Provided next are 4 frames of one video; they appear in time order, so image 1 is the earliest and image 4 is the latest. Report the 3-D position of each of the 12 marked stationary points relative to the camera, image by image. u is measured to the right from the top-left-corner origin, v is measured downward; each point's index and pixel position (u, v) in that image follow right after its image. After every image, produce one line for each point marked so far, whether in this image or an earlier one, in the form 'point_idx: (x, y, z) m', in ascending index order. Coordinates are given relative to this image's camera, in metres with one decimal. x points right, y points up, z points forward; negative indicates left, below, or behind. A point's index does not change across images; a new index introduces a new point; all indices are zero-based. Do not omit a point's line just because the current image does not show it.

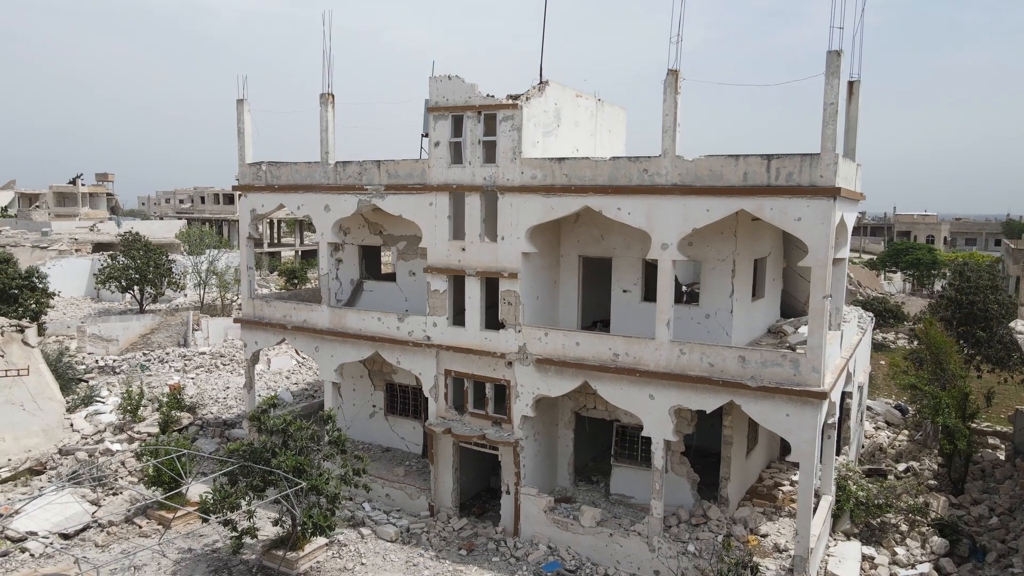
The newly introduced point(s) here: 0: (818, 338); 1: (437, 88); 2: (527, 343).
0: (+4.6, -0.8, +10.8) m
1: (-1.4, +3.8, +13.6) m
2: (+0.3, -1.0, +13.3) m
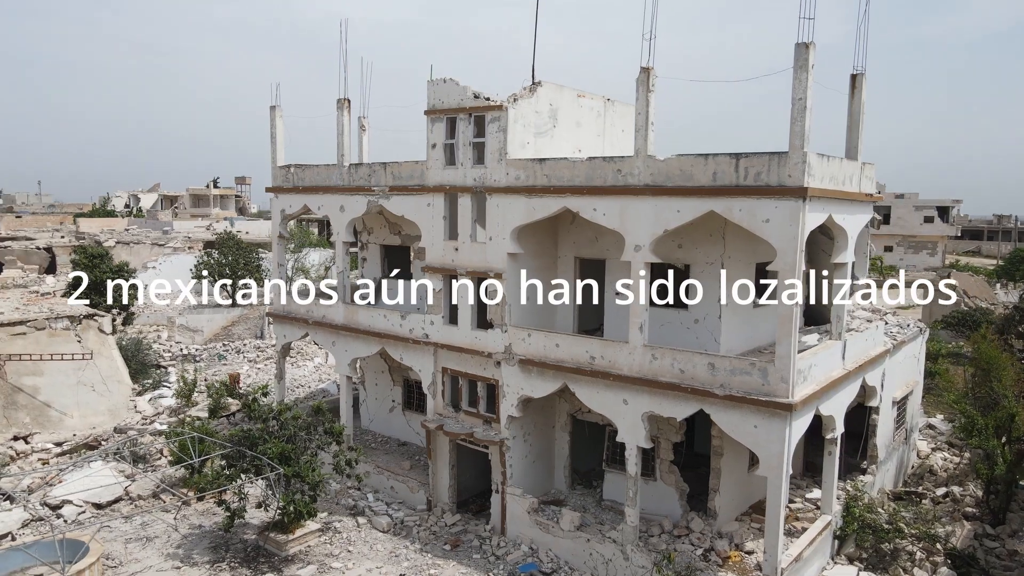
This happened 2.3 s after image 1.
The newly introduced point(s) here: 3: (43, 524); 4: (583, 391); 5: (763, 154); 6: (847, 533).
0: (+3.9, -0.8, +10.2) m
1: (-1.5, +3.8, +13.9) m
2: (0.0, -1.0, +13.3) m
3: (-9.2, -4.6, +14.1) m
4: (+1.2, -1.8, +12.4) m
5: (+3.6, +1.9, +10.2) m
6: (+6.0, -4.4, +12.9) m
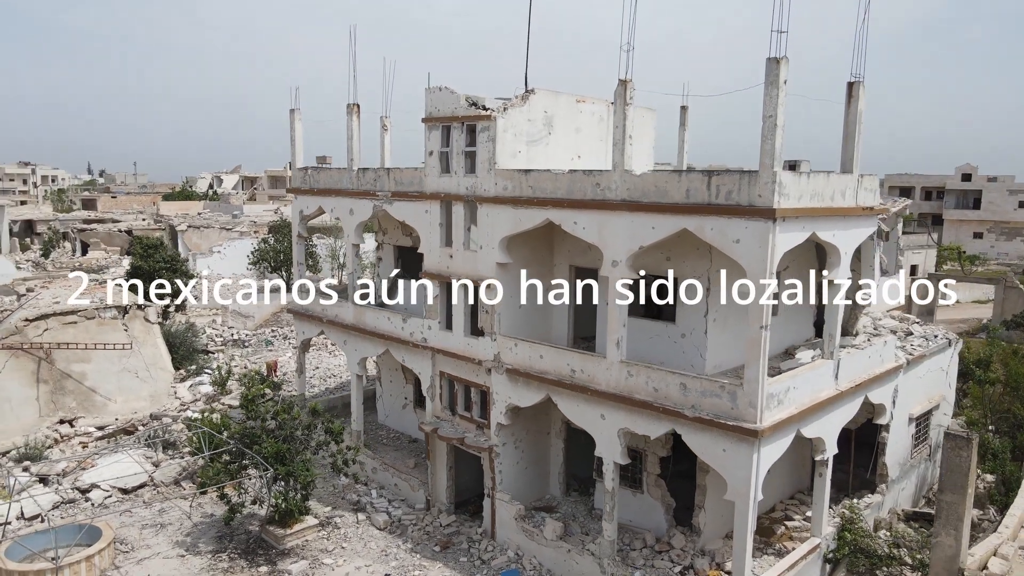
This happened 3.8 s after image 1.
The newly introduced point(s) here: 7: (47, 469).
0: (+3.3, -1.1, +9.9) m
1: (-1.6, +3.7, +14.0) m
2: (-0.2, -1.2, +13.4) m
3: (-9.4, -4.6, +15.3) m
4: (+0.9, -2.0, +12.4) m
5: (+3.0, +1.6, +9.8) m
6: (+5.7, -4.7, +12.5) m
7: (-10.6, -4.1, +16.4) m
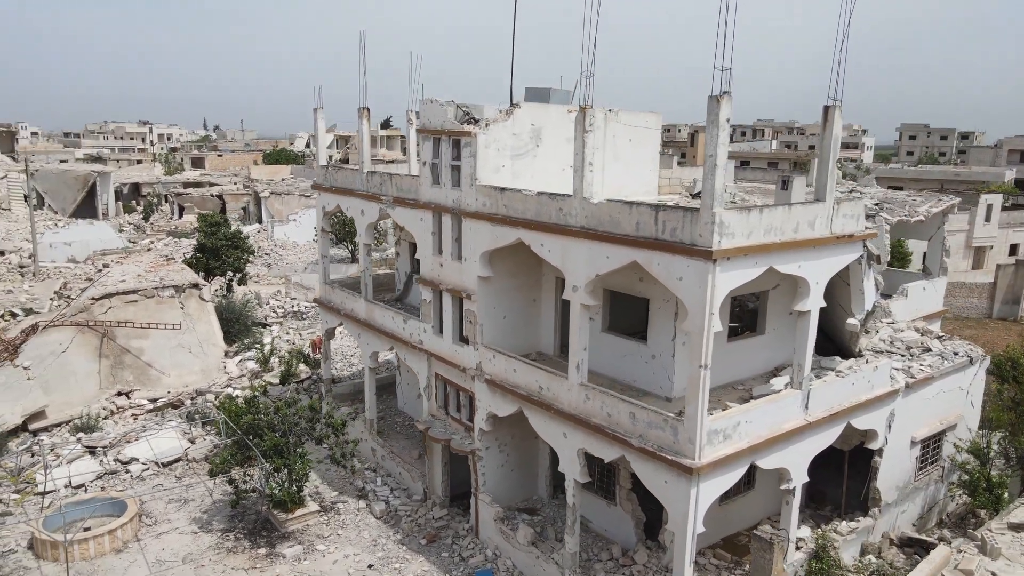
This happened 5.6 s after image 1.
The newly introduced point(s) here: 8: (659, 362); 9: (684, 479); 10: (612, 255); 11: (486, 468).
0: (+2.5, -1.7, +9.9) m
1: (-1.8, +3.5, +14.3) m
2: (-0.6, -1.4, +13.8) m
3: (-9.5, -4.5, +17.0) m
4: (+0.4, -2.3, +12.7) m
5: (+2.3, +1.1, +9.7) m
6: (+5.1, -5.1, +12.4) m
7: (-10.6, -3.9, +18.2) m
8: (+2.5, -1.3, +12.2) m
9: (+2.4, -2.7, +10.1) m
10: (+1.5, +0.5, +10.7) m
11: (-0.5, -3.6, +14.4) m
